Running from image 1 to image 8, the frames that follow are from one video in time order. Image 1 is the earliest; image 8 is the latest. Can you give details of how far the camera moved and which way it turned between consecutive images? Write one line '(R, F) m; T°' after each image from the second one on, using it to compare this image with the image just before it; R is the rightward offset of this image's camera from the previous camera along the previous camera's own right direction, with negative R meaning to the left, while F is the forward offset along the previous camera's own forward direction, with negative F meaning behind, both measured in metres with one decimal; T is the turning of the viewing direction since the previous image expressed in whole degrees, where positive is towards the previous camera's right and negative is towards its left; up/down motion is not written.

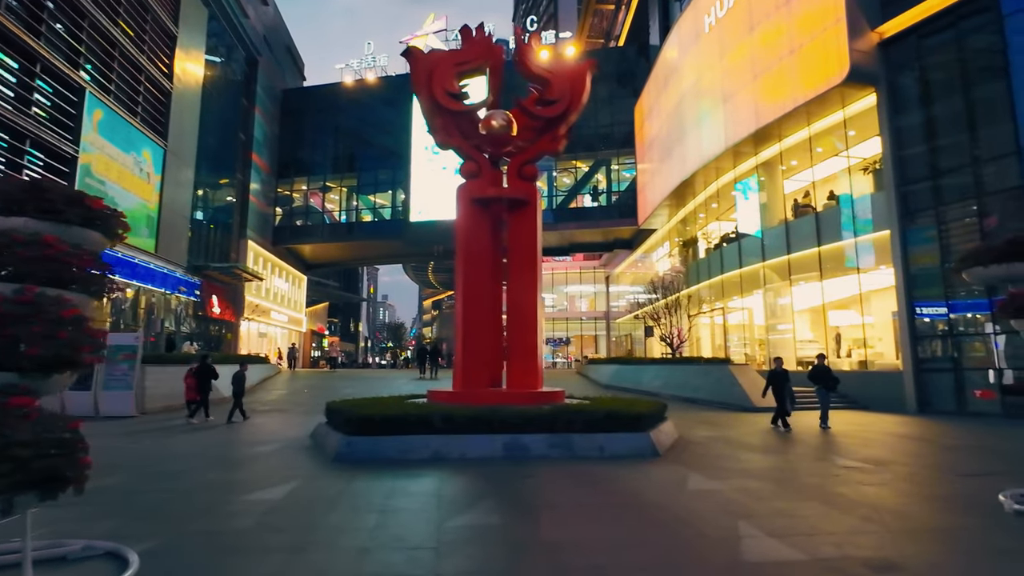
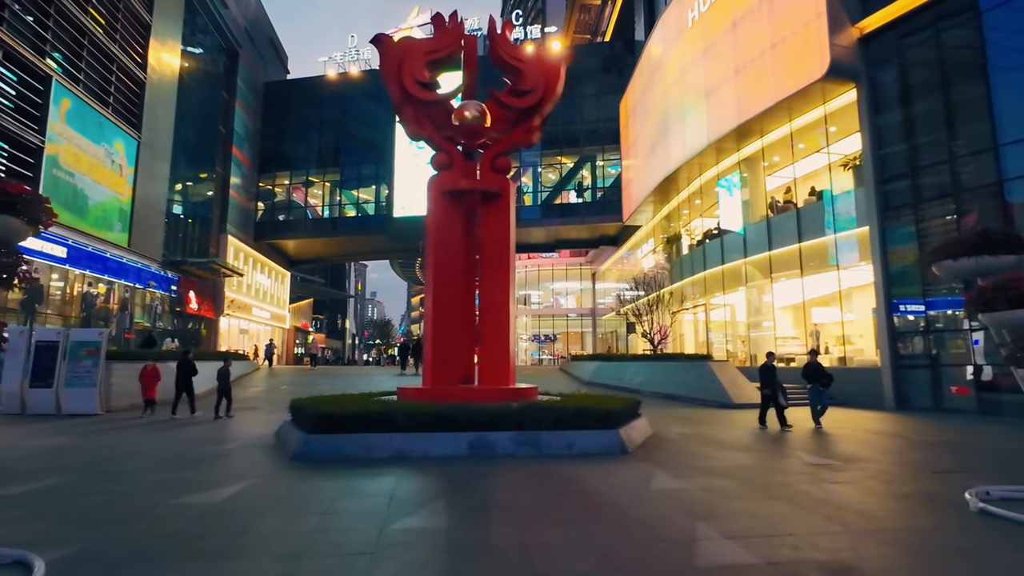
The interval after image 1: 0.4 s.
(+0.4, +0.2) m; +1°
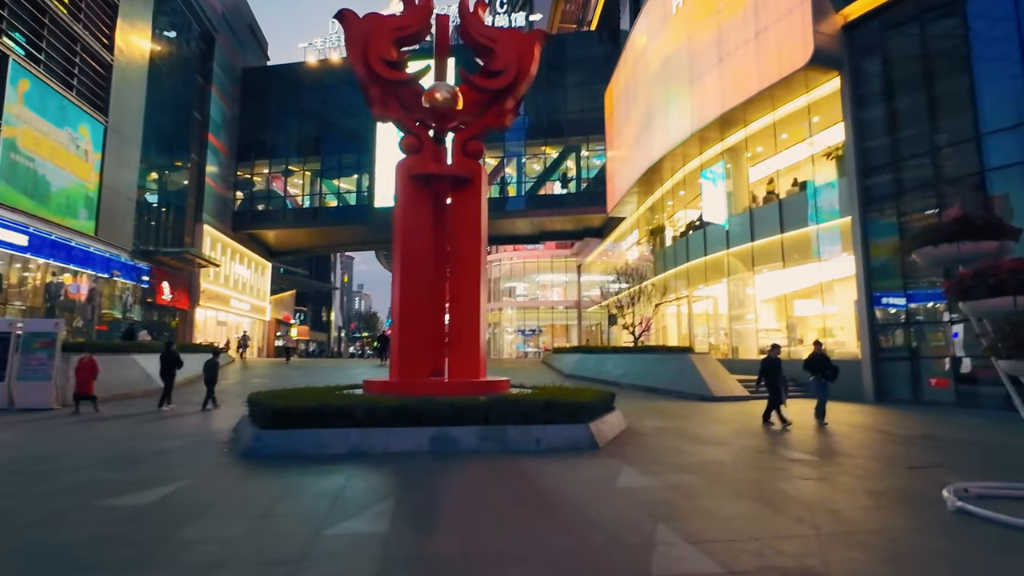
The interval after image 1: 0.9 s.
(+0.4, +0.4) m; +1°
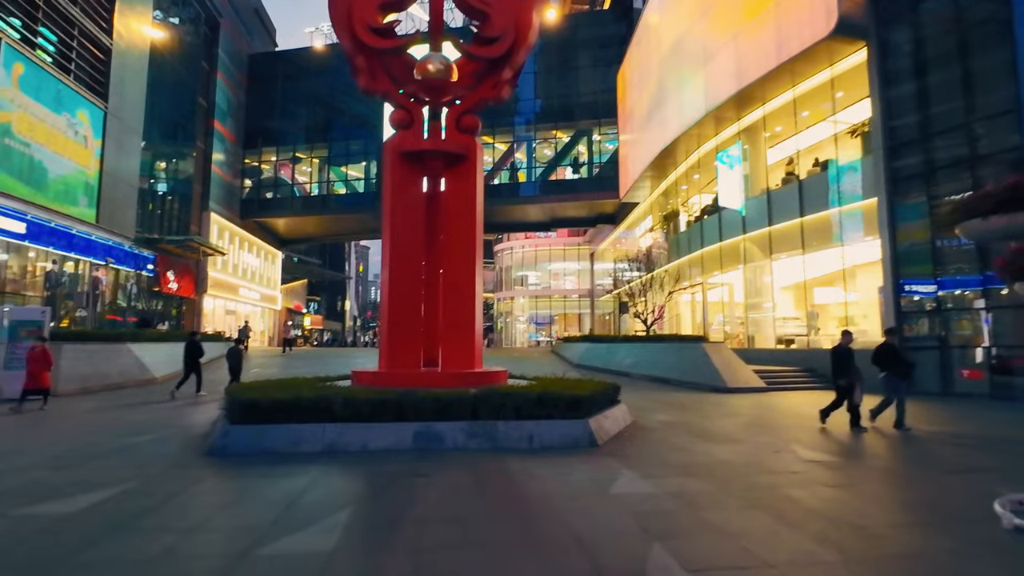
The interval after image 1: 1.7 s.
(+0.4, +0.8) m; -2°
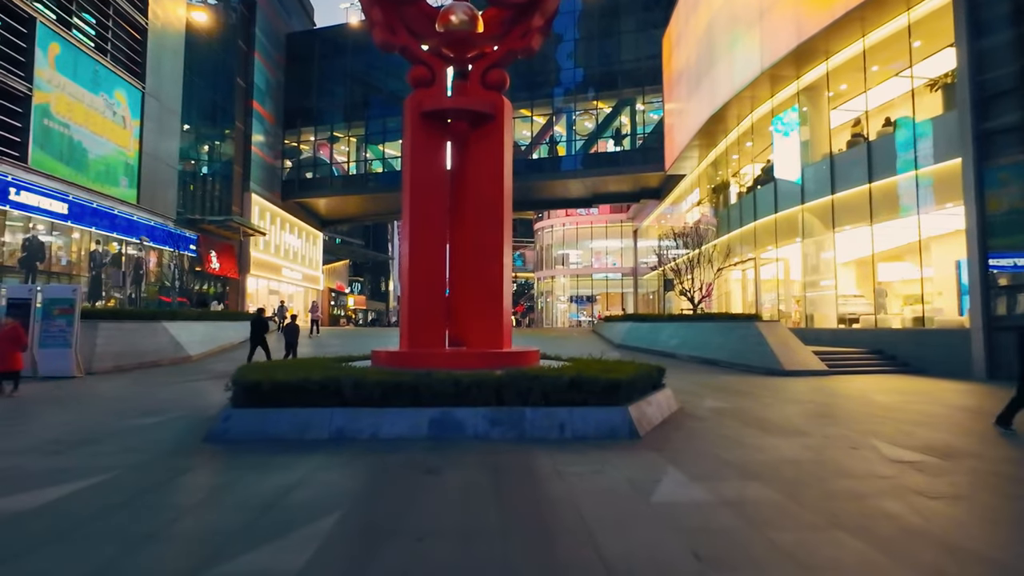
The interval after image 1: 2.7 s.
(+0.2, +1.0) m; -4°
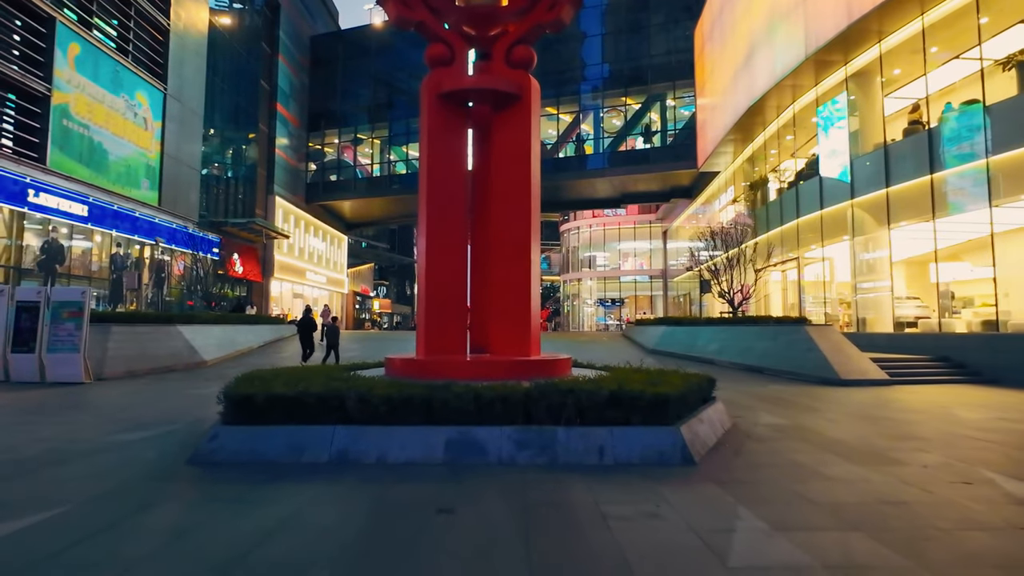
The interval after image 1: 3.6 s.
(0.0, +1.0) m; -3°
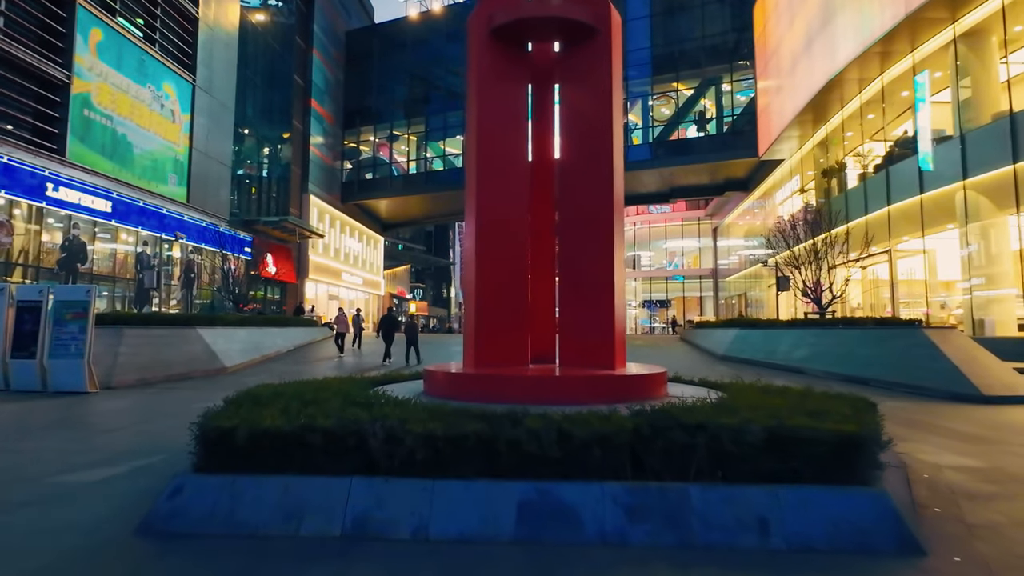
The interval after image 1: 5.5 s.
(-0.5, +2.0) m; -4°
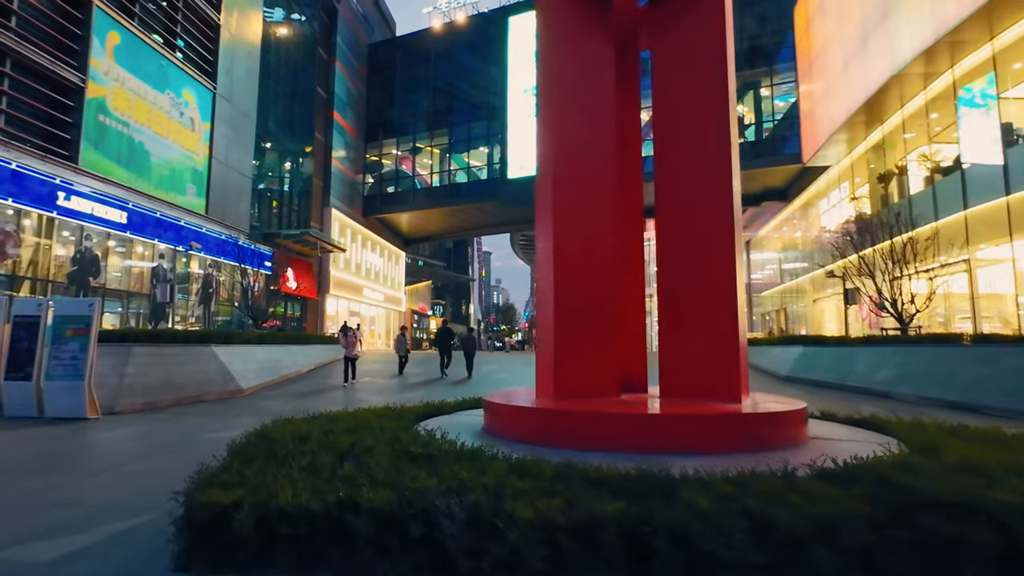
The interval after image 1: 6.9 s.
(-0.6, +1.5) m; -2°
